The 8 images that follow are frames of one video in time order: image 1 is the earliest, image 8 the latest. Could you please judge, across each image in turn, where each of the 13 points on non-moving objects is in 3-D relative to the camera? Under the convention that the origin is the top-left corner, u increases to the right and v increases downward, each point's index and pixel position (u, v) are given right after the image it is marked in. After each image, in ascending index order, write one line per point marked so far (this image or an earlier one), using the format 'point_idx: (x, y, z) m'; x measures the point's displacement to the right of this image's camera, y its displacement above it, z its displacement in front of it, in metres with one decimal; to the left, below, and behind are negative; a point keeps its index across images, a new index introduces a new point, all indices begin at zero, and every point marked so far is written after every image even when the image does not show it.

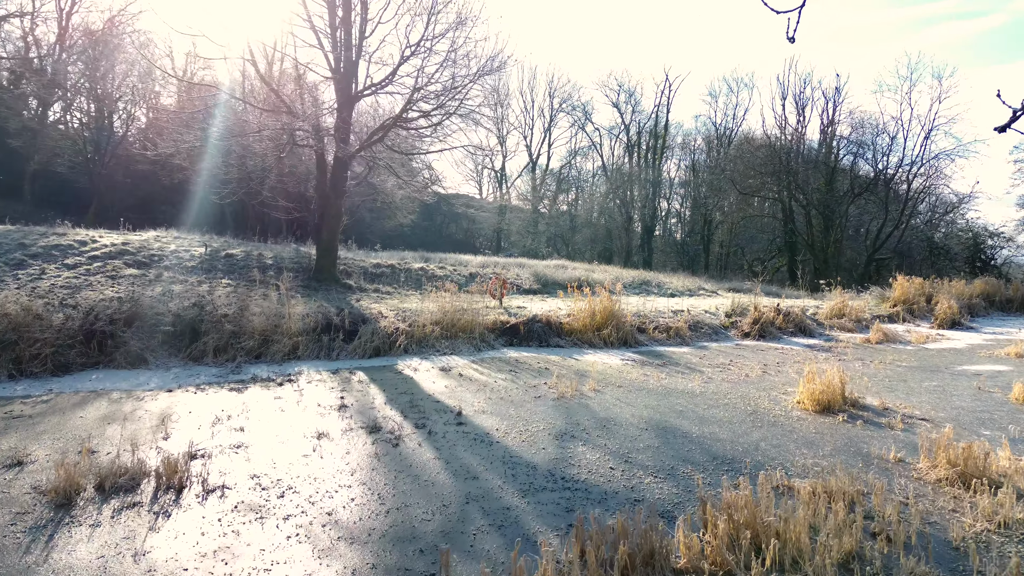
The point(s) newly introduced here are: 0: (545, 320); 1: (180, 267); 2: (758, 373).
0: (+0.4, -0.4, +8.7) m
1: (-5.1, +0.3, +11.0) m
2: (+2.3, -0.8, +6.8) m
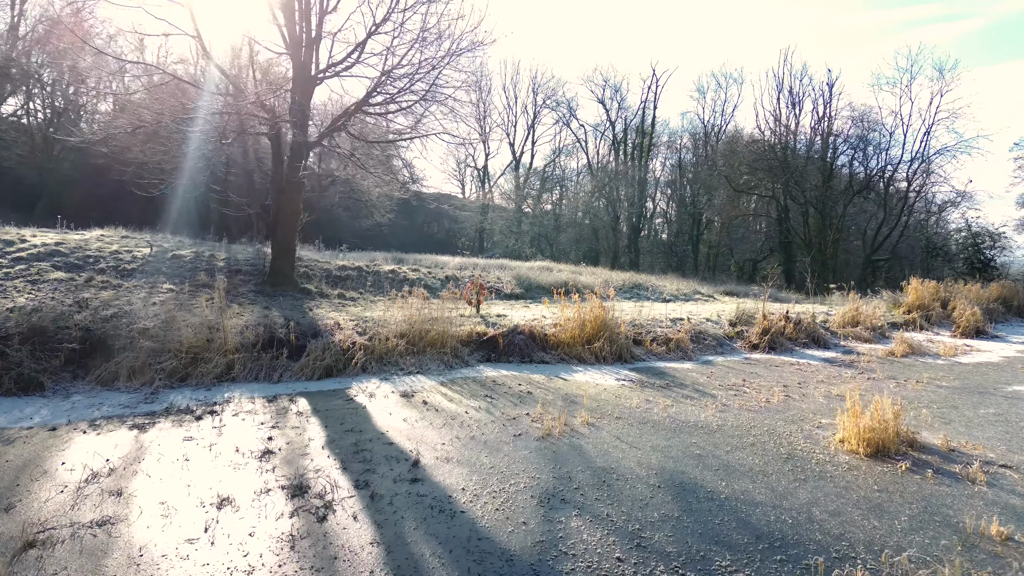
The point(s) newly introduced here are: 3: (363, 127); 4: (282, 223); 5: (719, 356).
0: (+0.2, -0.5, +7.6) m
1: (-5.3, +0.2, +9.7) m
2: (+2.1, -0.9, +5.7) m
3: (-2.5, +2.7, +12.0) m
4: (-3.1, +0.9, +9.7) m
5: (+2.2, -0.7, +7.8) m
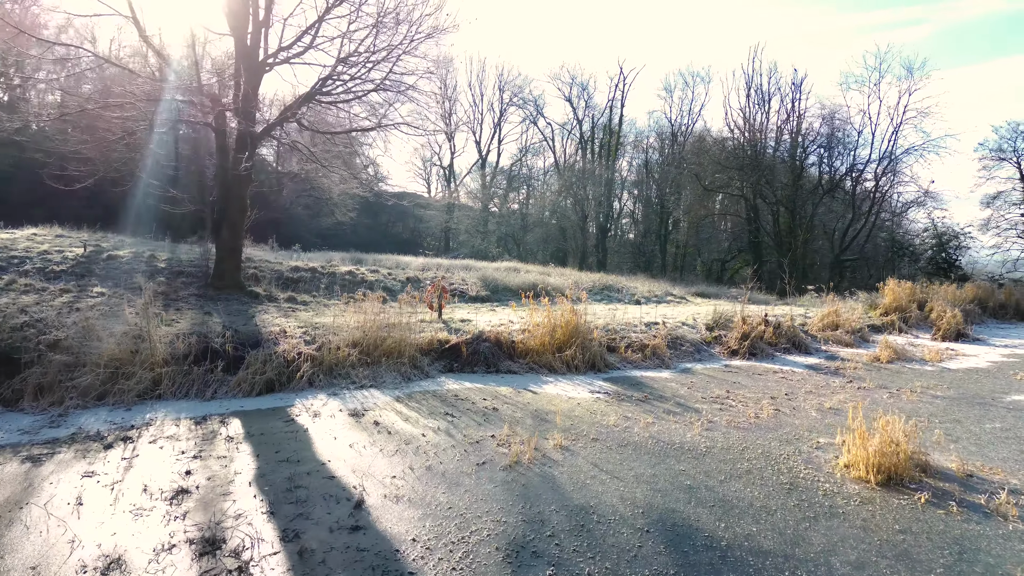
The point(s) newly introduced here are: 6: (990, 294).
0: (-0.2, -0.5, +7.0) m
1: (-5.8, +0.2, +8.9) m
2: (+1.8, -0.9, +5.2) m
3: (-3.0, +2.6, +11.3) m
4: (-3.6, +0.8, +9.0) m
5: (+1.9, -0.8, +7.3) m
6: (+8.0, -0.1, +12.1) m
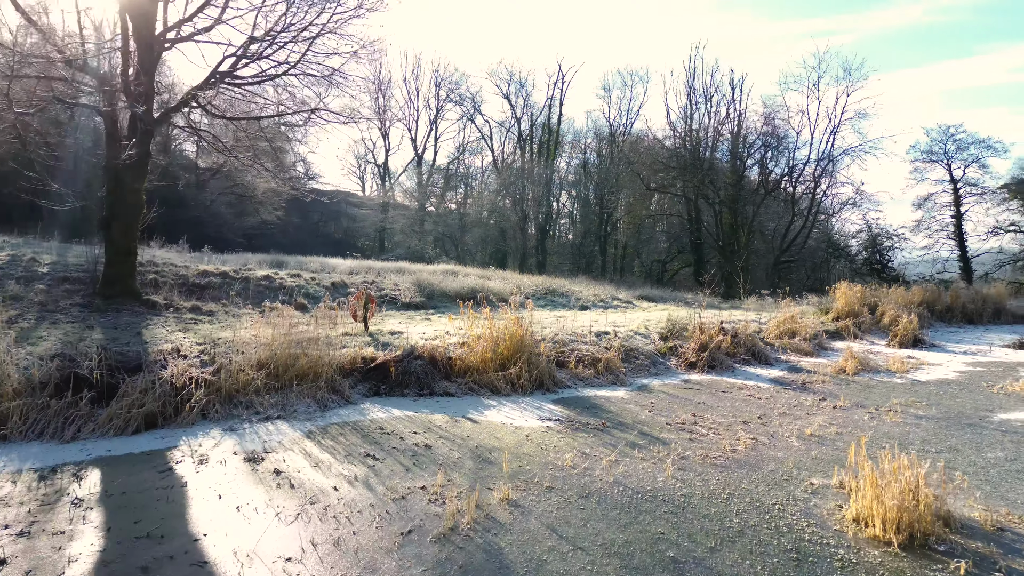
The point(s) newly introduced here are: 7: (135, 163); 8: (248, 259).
0: (-0.7, -0.6, +6.1) m
1: (-6.5, +0.1, +7.5) m
2: (+1.5, -1.0, +4.5) m
3: (-3.9, +2.5, +10.2) m
4: (-4.3, +0.8, +7.8) m
5: (+1.3, -0.8, +6.6) m
6: (+7.0, -0.1, +11.9) m
7: (-4.1, +1.3, +7.8) m
8: (-4.3, +0.5, +11.7) m
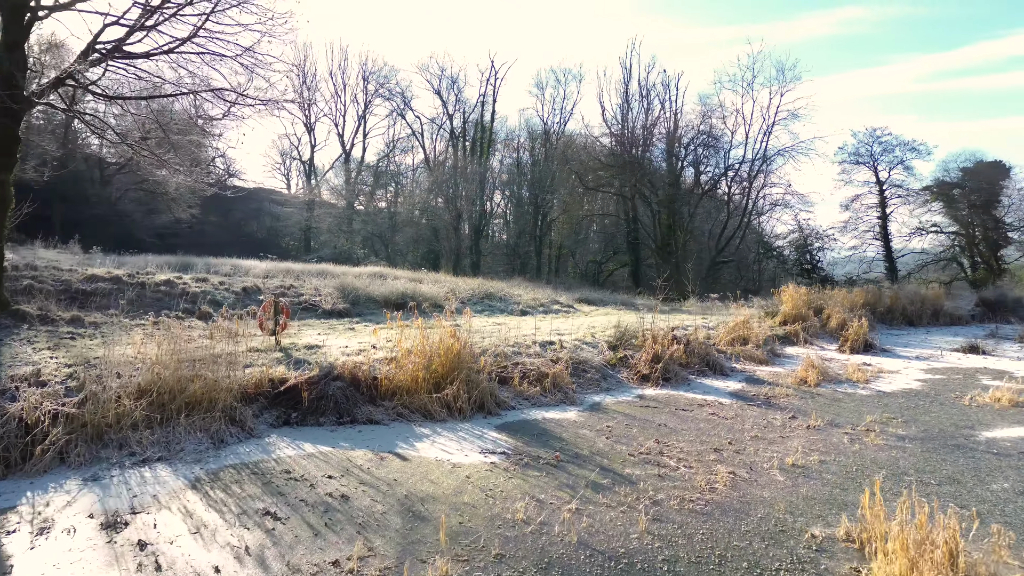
0: (-1.2, -0.6, +5.2) m
1: (-7.0, 0.0, +6.1) m
2: (+1.1, -1.0, +3.8) m
3: (-4.8, +2.5, +9.0) m
4: (-4.9, +0.7, +6.6) m
5: (+0.8, -0.9, +5.9) m
6: (+5.9, -0.2, +11.7) m
7: (-4.7, +1.3, +6.6) m
8: (-5.3, +0.4, +10.5) m
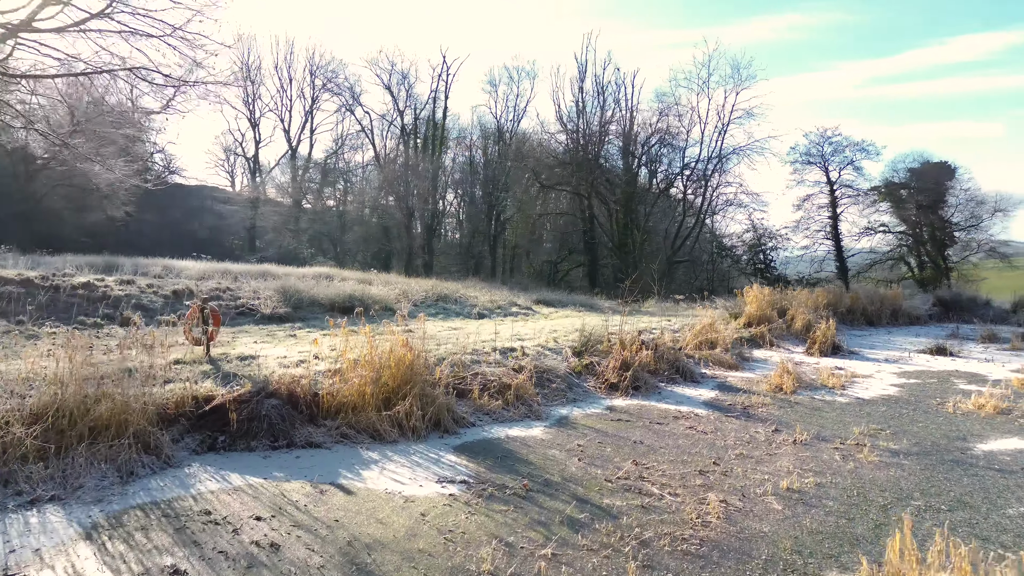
0: (-1.5, -0.7, +4.6) m
1: (-7.4, 0.0, +5.1) m
2: (+1.0, -1.0, +3.3) m
3: (-5.3, +2.4, +8.1) m
4: (-5.2, +0.6, +5.7) m
5: (+0.5, -0.9, +5.4) m
6: (+5.2, -0.2, +11.5) m
7: (-5.1, +1.2, +5.8) m
8: (-5.9, +0.3, +9.6) m
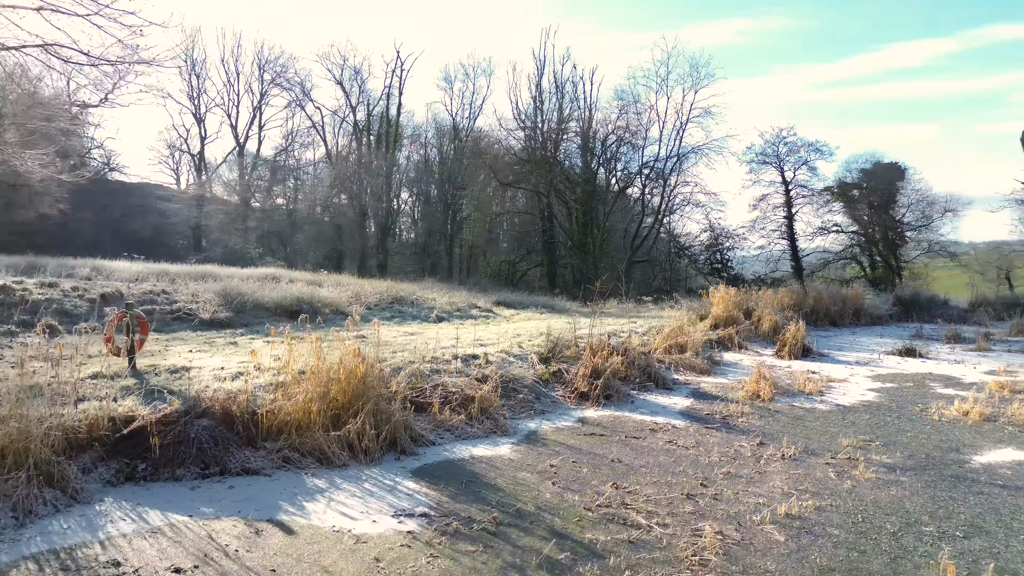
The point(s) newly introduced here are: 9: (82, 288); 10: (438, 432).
0: (-1.7, -0.7, +4.1) m
1: (-7.6, -0.1, +4.2) m
2: (+0.8, -1.1, +2.9) m
3: (-5.7, +2.4, +7.3) m
4: (-5.5, +0.6, +5.0) m
5: (+0.2, -0.9, +5.0) m
6: (+4.6, -0.2, +11.4) m
7: (-5.3, +1.2, +5.0) m
8: (-6.4, +0.3, +8.7) m
9: (-4.7, 0.0, +7.9) m
10: (-0.5, -0.9, +4.5) m
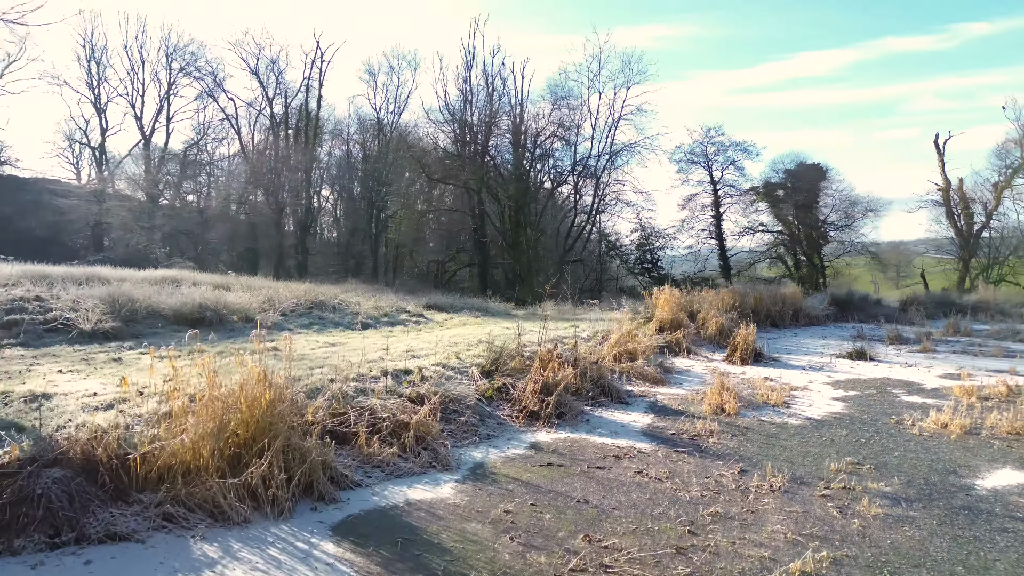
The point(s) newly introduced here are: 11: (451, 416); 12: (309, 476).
0: (-1.9, -0.7, +3.2) m
1: (-7.8, -0.2, +2.6) m
2: (+0.7, -1.1, +2.3) m
3: (-6.3, +2.3, +6.0) m
4: (-5.8, +0.5, +3.6) m
5: (-0.1, -1.0, +4.3) m
6: (+3.6, -0.2, +11.1) m
7: (-5.7, +1.1, +3.7) m
8: (-7.1, +0.2, +7.3) m
9: (-5.3, -0.1, +6.7) m
10: (-0.8, -0.9, +3.8) m
11: (-0.4, -0.8, +4.6) m
12: (-1.0, -0.9, +3.5) m
